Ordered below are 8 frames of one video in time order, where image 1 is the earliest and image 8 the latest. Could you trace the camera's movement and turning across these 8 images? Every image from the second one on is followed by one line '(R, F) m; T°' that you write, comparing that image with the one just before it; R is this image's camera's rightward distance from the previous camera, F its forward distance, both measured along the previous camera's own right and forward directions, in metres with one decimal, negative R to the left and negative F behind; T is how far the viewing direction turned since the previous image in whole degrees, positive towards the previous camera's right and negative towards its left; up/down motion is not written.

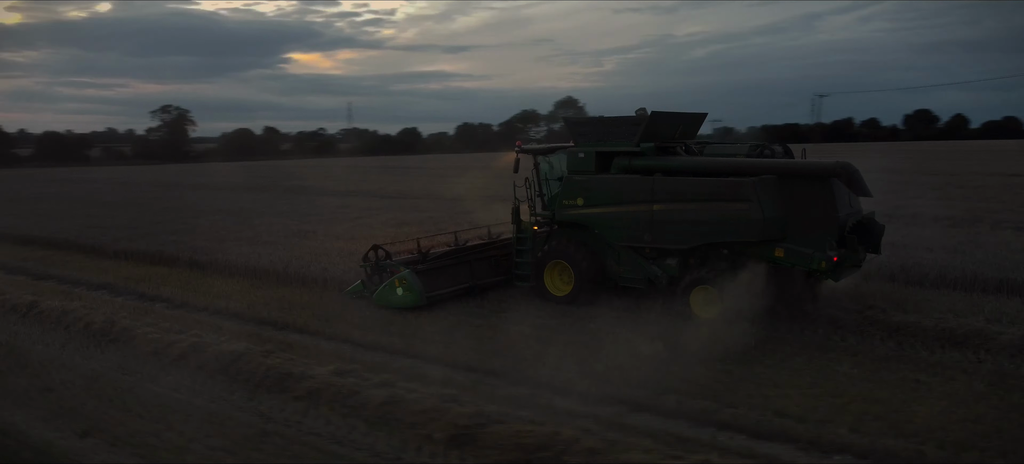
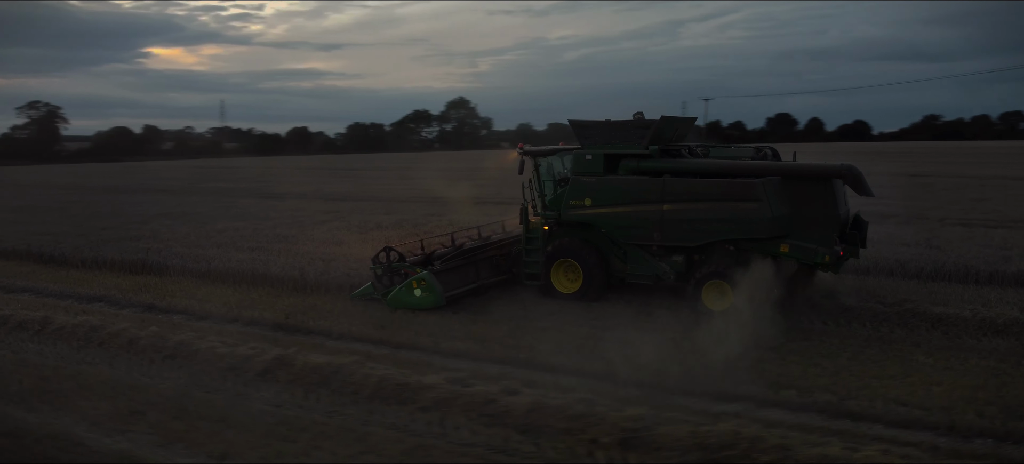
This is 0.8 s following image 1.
(-1.7, +0.2) m; +9°
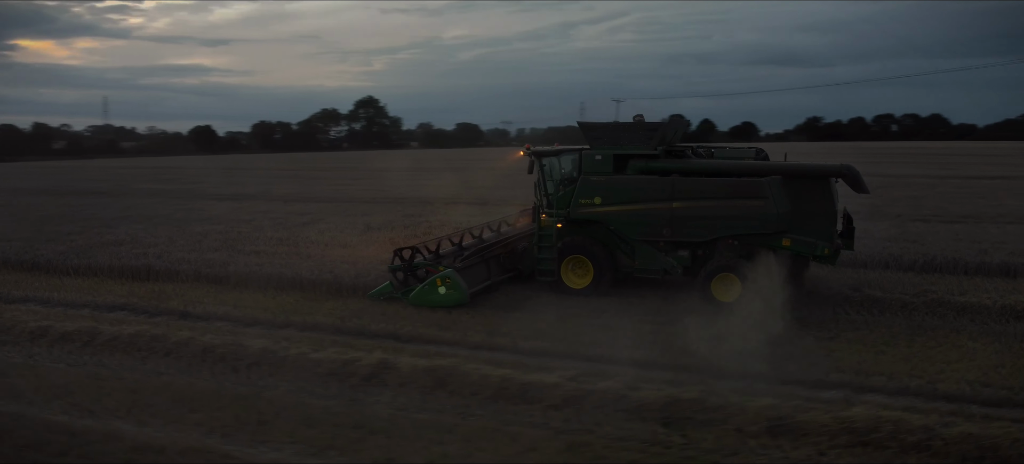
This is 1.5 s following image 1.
(-1.6, 0.0) m; +7°
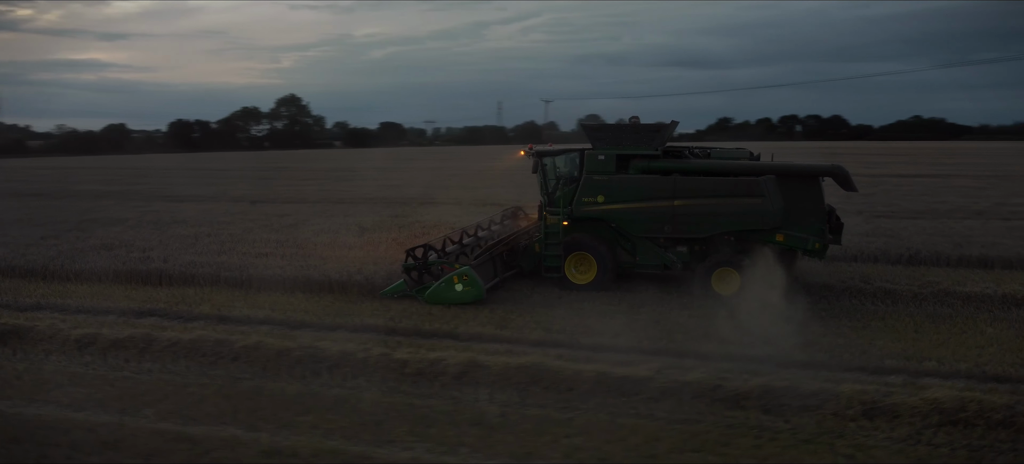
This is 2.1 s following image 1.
(-1.3, -0.1) m; +6°
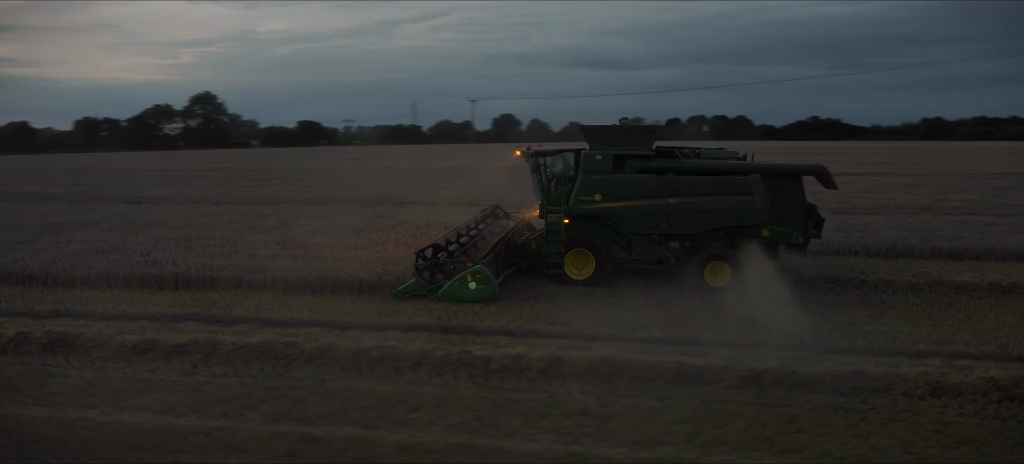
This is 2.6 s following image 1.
(-1.3, -0.1) m; +6°
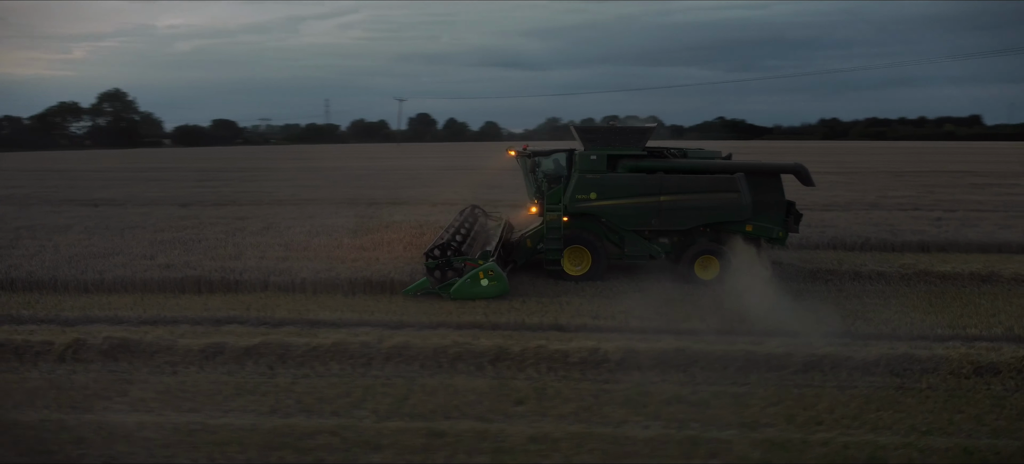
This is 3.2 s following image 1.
(-1.3, -0.2) m; +6°
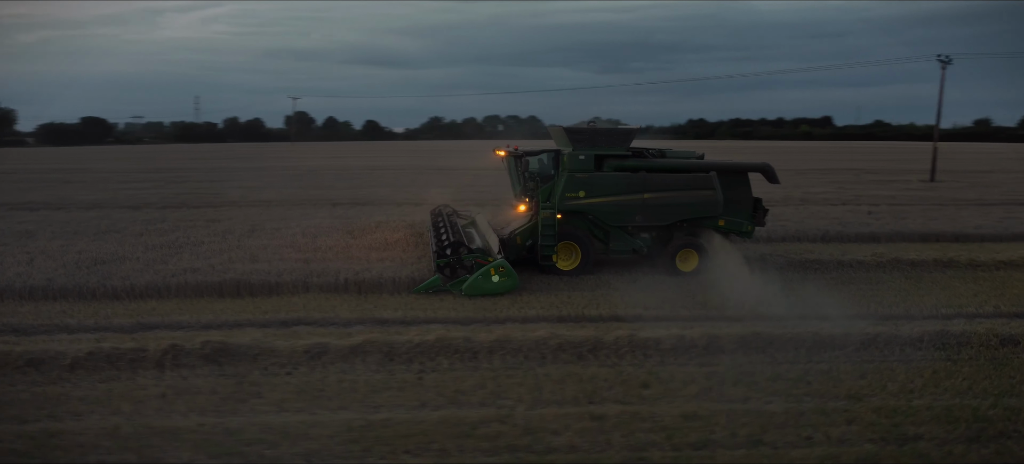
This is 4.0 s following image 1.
(-1.9, -0.2) m; +9°
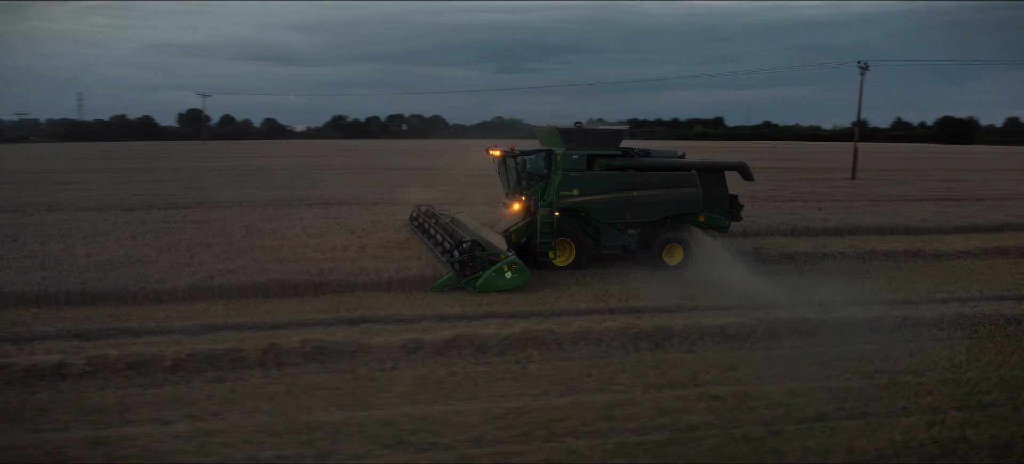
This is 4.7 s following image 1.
(-1.6, -0.2) m; +7°
